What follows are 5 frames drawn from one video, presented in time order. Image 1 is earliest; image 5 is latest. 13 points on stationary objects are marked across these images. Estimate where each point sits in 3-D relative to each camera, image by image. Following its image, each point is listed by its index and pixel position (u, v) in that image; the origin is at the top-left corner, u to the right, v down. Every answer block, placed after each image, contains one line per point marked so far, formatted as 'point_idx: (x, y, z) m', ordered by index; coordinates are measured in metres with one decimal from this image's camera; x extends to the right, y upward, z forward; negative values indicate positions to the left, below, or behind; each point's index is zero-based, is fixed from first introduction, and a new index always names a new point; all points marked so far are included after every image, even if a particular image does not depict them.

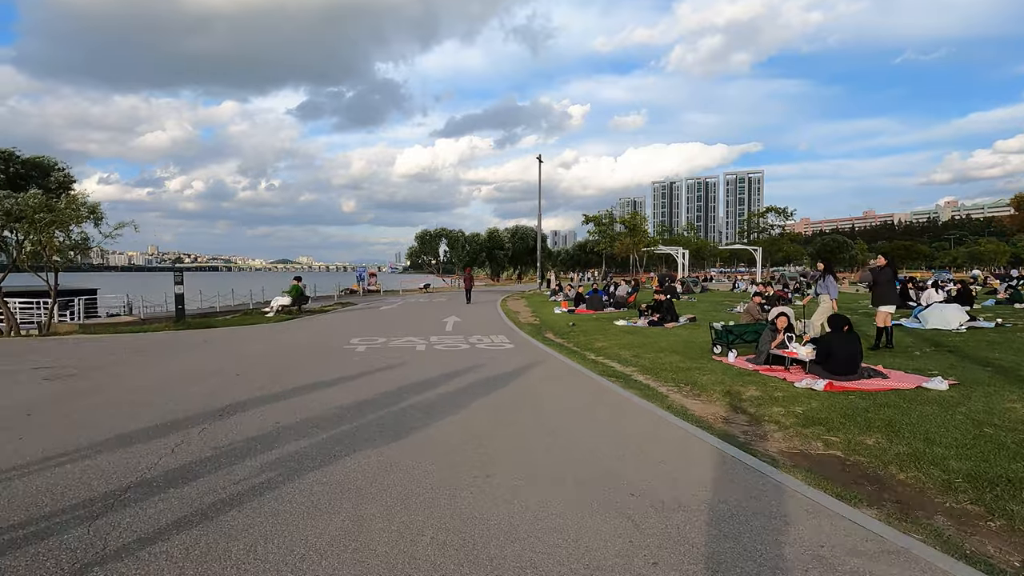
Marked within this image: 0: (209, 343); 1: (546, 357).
0: (-8.0, -1.5, +14.1) m
1: (+0.7, -1.5, +11.6) m
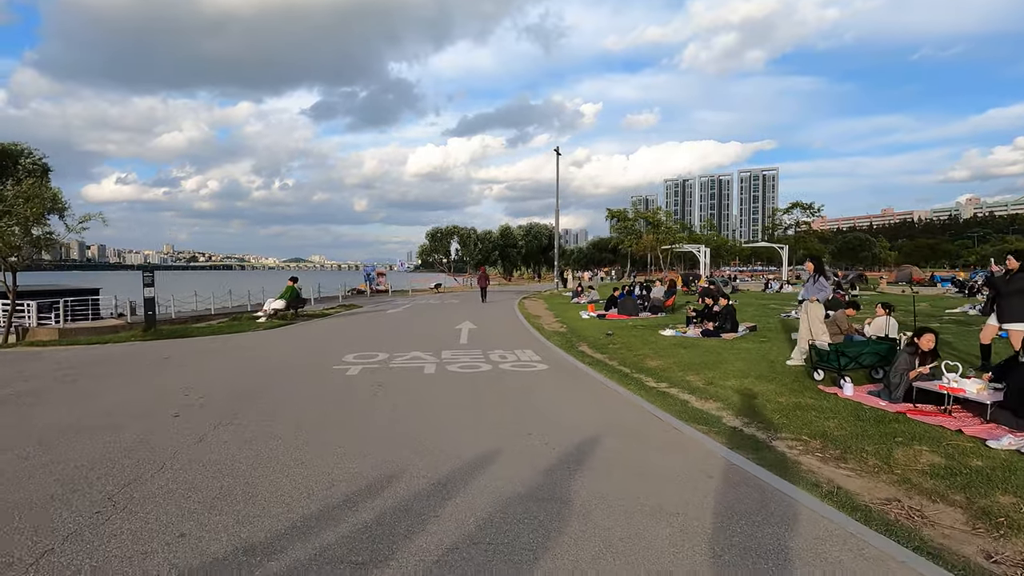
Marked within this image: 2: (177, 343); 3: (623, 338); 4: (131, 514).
0: (-7.3, -1.6, +11.6) m
1: (+1.3, -1.6, +9.0) m
2: (-8.4, -1.4, +13.3) m
3: (+3.0, -1.4, +14.4) m
4: (-3.0, -1.7, +4.1) m
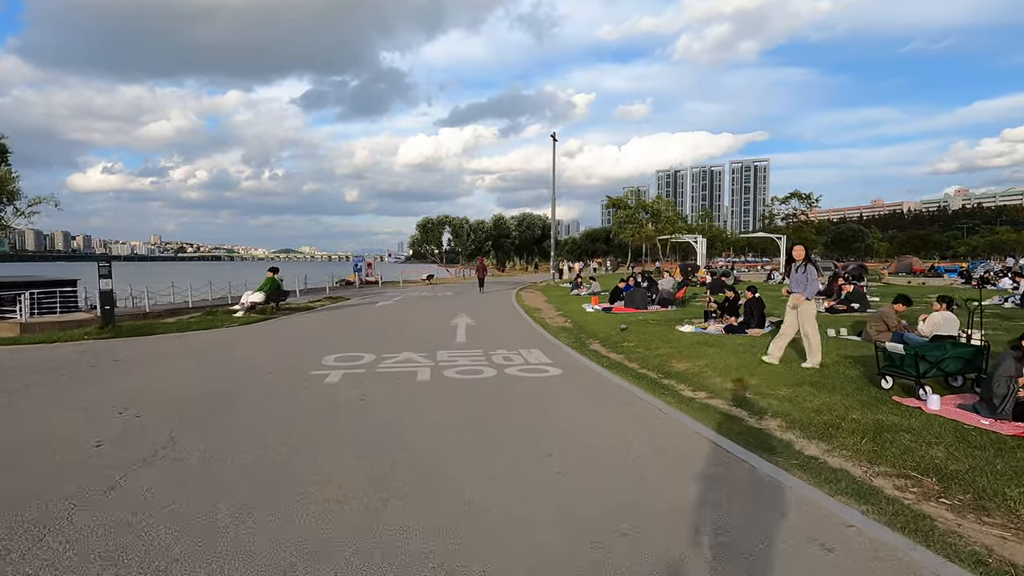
0: (-7.2, -1.4, +10.0) m
1: (+1.4, -1.5, +7.5) m
2: (-8.3, -1.2, +11.7) m
3: (+3.1, -1.2, +13.0) m
4: (-2.7, -1.7, +2.6) m
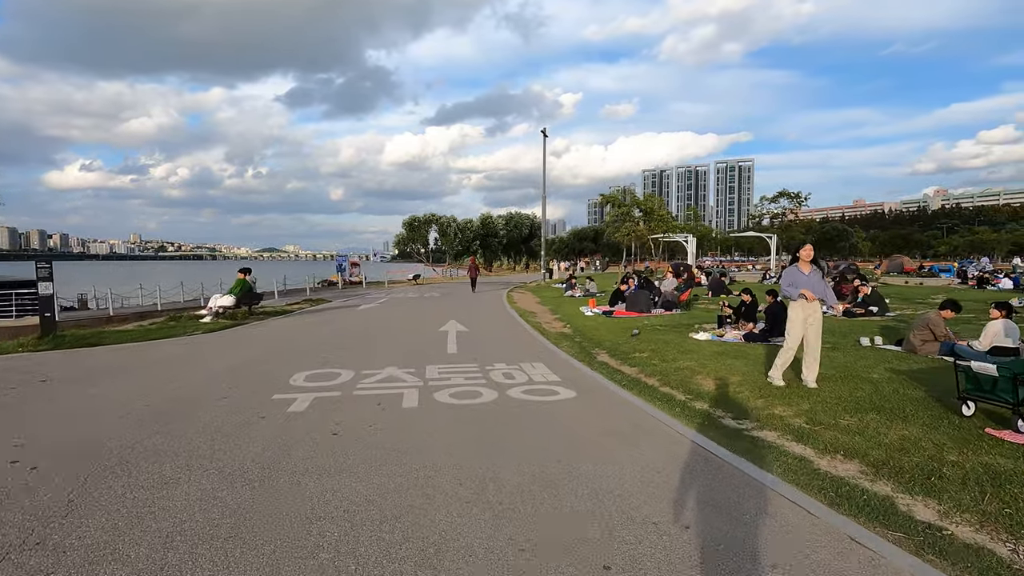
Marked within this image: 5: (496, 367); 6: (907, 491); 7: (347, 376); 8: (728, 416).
0: (-7.2, -1.5, +8.5) m
1: (+1.5, -1.6, +6.2) m
2: (-8.3, -1.3, +10.2) m
3: (+3.0, -1.2, +11.8) m
4: (-2.5, -1.8, +1.2) m
5: (-0.3, -1.3, +8.8) m
6: (+3.3, -1.7, +4.4) m
7: (-2.6, -1.4, +8.4) m
8: (+2.7, -1.6, +6.7) m
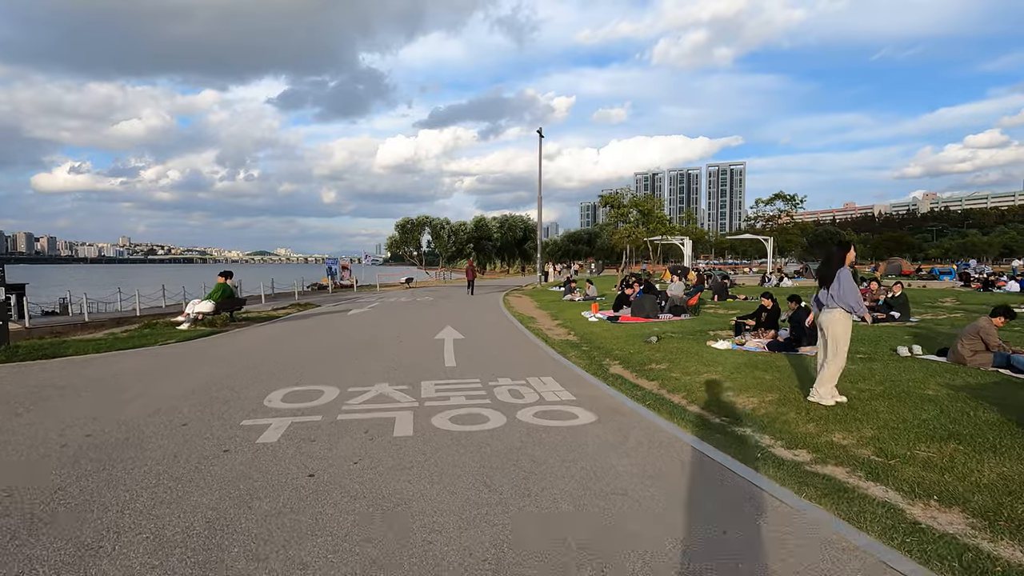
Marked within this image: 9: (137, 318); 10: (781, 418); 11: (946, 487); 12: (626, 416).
0: (-7.1, -1.6, +7.4) m
1: (+1.6, -1.6, +5.2) m
2: (-8.2, -1.4, +9.0) m
3: (+3.1, -1.3, +10.8) m
4: (-2.3, -1.8, +0.1) m
5: (-0.2, -1.4, +7.8) m
6: (+3.4, -1.7, +3.4) m
7: (-2.5, -1.5, +7.4) m
8: (+2.8, -1.7, +5.7) m
9: (-13.8, -1.1, +19.5) m
10: (+3.3, -1.6, +6.5) m
11: (+3.6, -1.7, +4.5) m
12: (+1.4, -1.6, +6.6) m
